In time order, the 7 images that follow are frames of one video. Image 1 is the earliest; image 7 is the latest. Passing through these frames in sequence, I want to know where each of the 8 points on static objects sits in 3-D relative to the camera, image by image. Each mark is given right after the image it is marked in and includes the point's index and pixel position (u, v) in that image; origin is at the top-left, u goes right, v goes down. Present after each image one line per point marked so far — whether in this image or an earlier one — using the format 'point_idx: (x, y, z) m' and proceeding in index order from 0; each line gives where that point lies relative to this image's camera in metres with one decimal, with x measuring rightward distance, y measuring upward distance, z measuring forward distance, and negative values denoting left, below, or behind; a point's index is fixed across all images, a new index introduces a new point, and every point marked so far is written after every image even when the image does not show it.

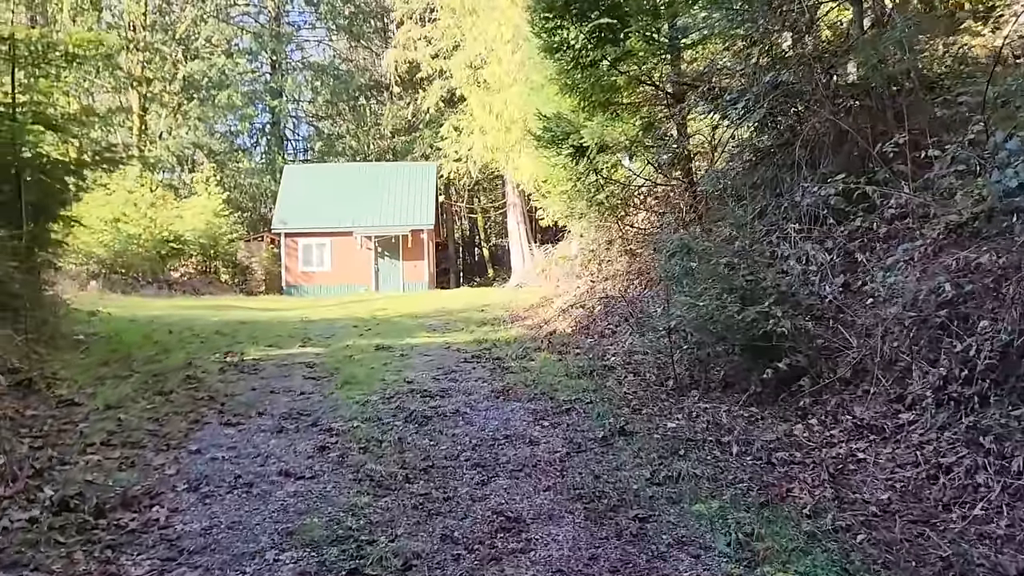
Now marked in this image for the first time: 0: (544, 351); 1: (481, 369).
0: (+0.3, -0.6, +8.0) m
1: (-0.3, -0.7, +7.3) m
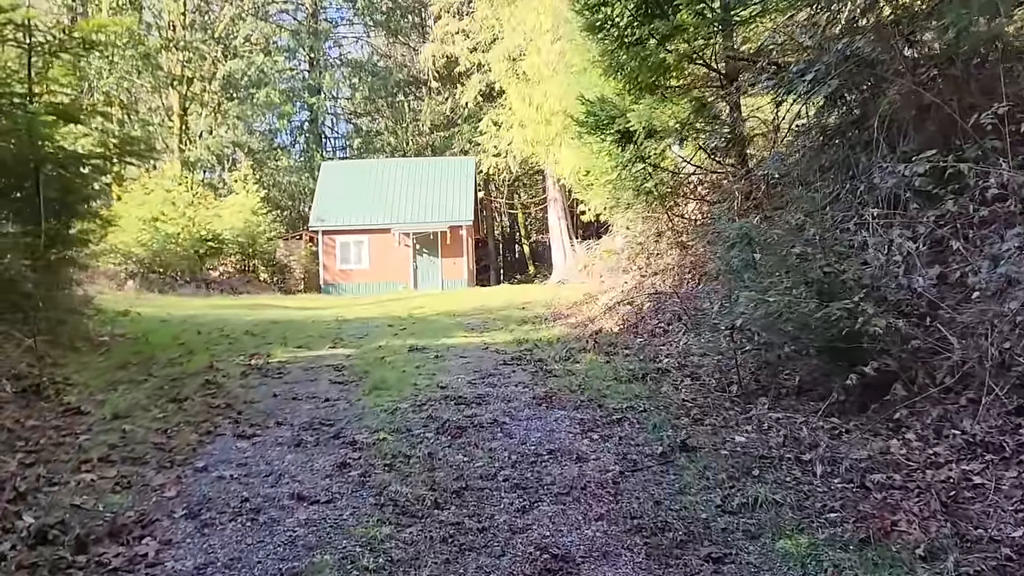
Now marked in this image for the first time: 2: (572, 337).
0: (+0.7, -0.6, +7.4) m
1: (+0.1, -0.7, +6.7) m
2: (+0.6, -0.5, +8.6) m
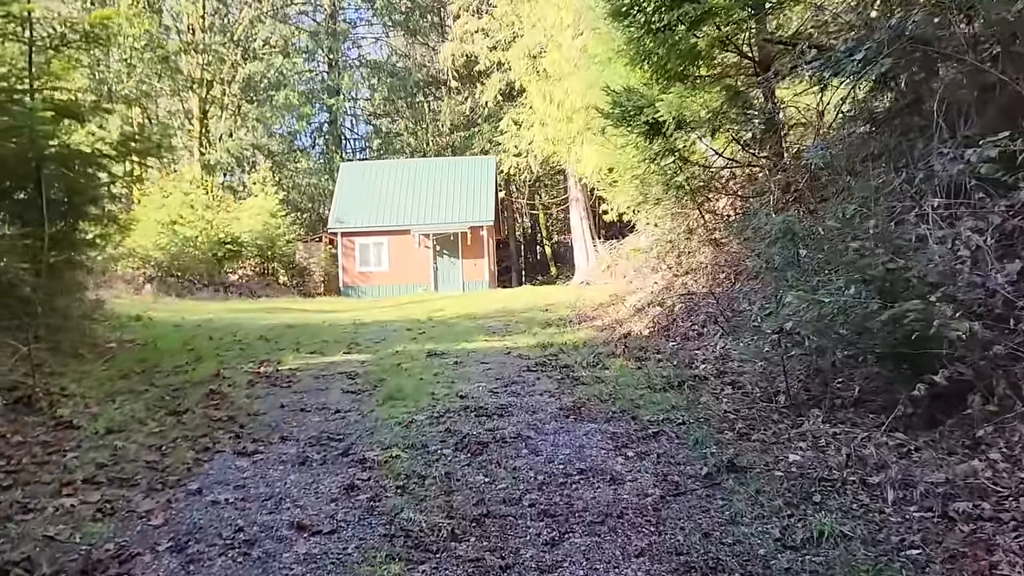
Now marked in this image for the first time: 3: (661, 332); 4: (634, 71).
0: (+0.9, -0.6, +6.9) m
1: (+0.3, -0.7, +6.2) m
2: (+0.8, -0.5, +8.1) m
3: (+1.4, -0.4, +7.8) m
4: (+1.4, +2.5, +9.6) m
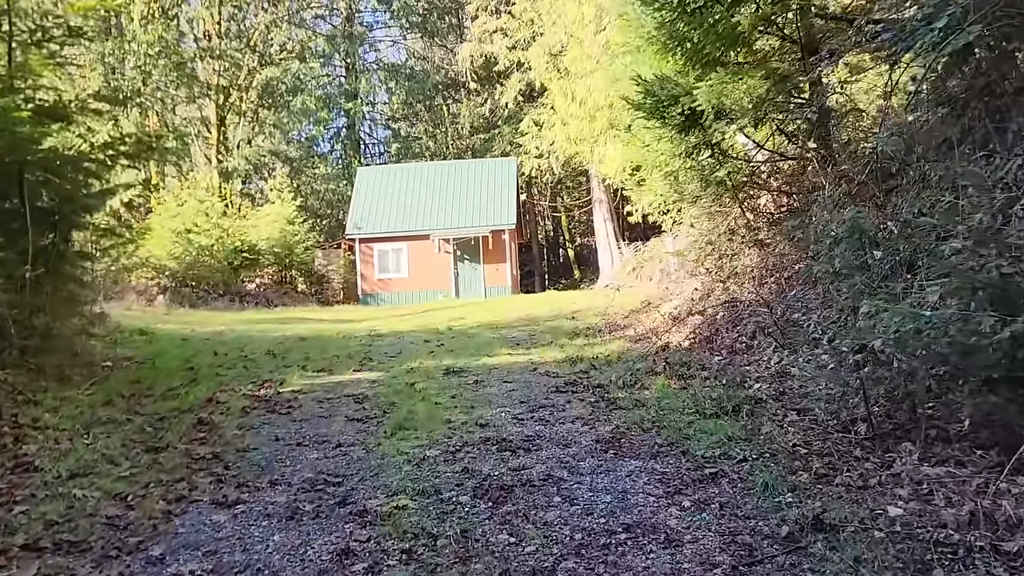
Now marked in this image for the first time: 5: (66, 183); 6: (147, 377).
0: (+1.1, -0.6, +6.1) m
1: (+0.4, -0.8, +5.4) m
2: (+1.1, -0.6, +7.3) m
3: (+1.6, -0.5, +7.0) m
4: (+1.6, +2.4, +8.8) m
5: (-3.6, +0.8, +6.5) m
6: (-3.3, -0.8, +7.5) m
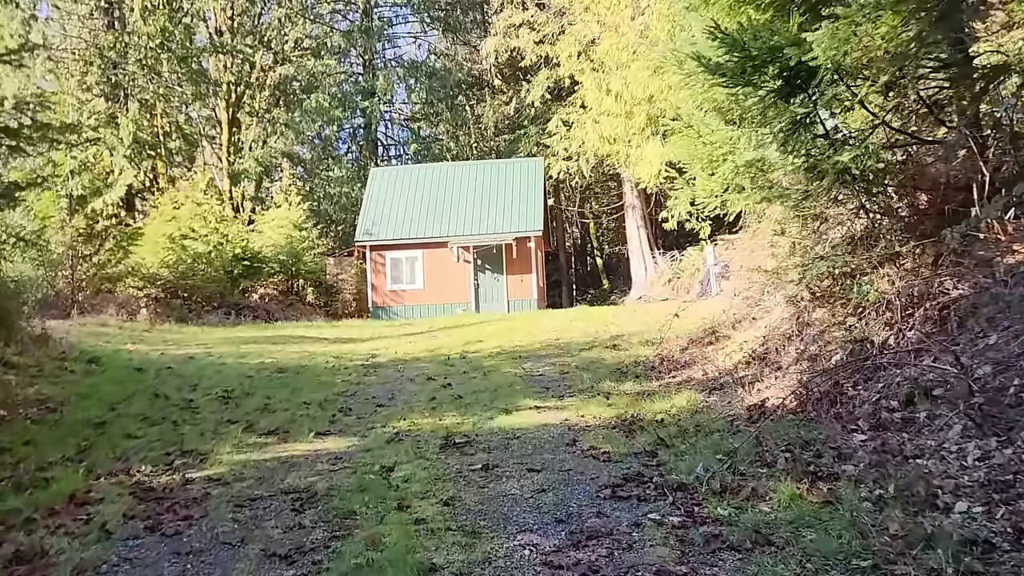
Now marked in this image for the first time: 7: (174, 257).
0: (+1.2, -0.8, +3.9) m
1: (+0.6, -1.0, +3.2) m
2: (+1.2, -0.8, +5.0) m
3: (+1.8, -0.7, +4.7) m
4: (+1.9, +2.2, +6.5) m
5: (-3.4, +0.6, +4.4) m
6: (-3.1, -1.0, +5.4) m
7: (-7.9, +0.8, +19.3) m
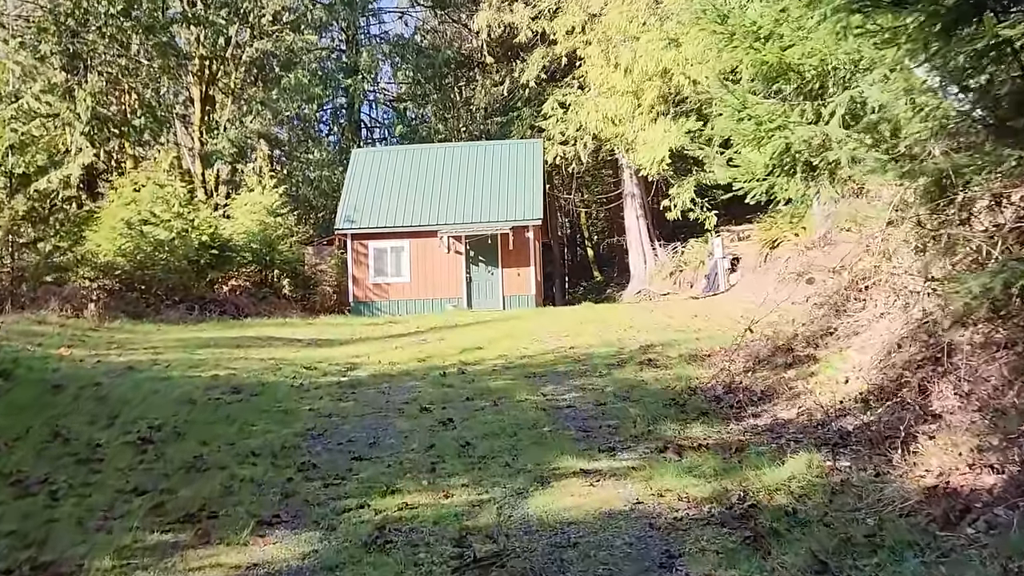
0: (+1.5, -0.9, +2.0) m
1: (+0.8, -1.0, +1.3) m
2: (+1.4, -0.9, +3.2) m
3: (+2.0, -0.8, +2.9) m
4: (+2.1, +2.1, +4.7) m
5: (-3.2, +0.6, +2.4) m
6: (-3.0, -1.0, +3.5) m
7: (-7.9, +0.9, +17.2) m
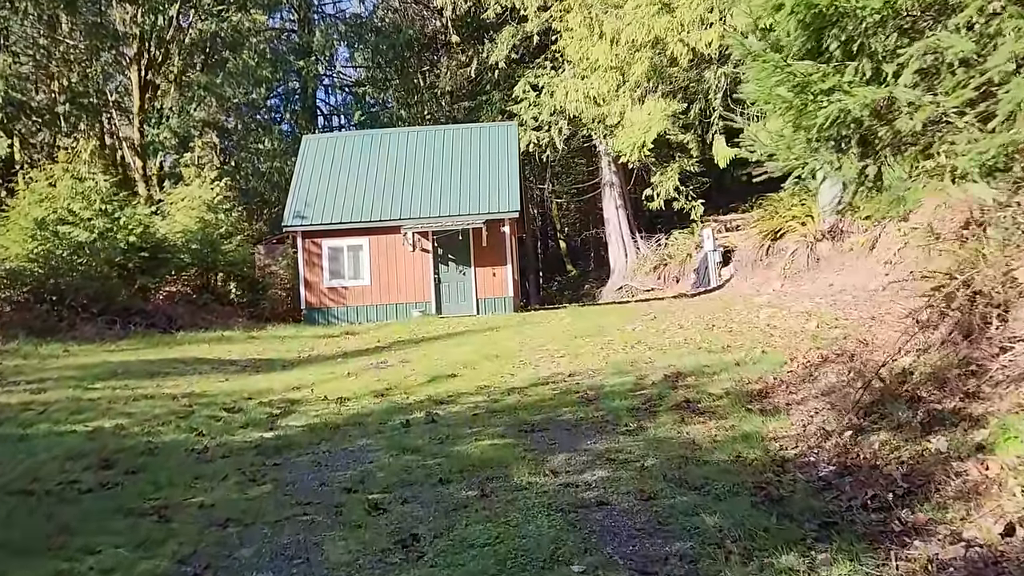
0: (+1.6, -1.1, -0.1) m
1: (+1.0, -1.2, -0.8) m
2: (+1.6, -1.0, +1.1) m
3: (+2.1, -0.9, +0.8) m
4: (+2.1, +2.0, +2.5) m
5: (-3.1, +0.4, +0.1) m
6: (-2.9, -1.3, +1.2) m
7: (-8.4, +0.8, +14.7) m
